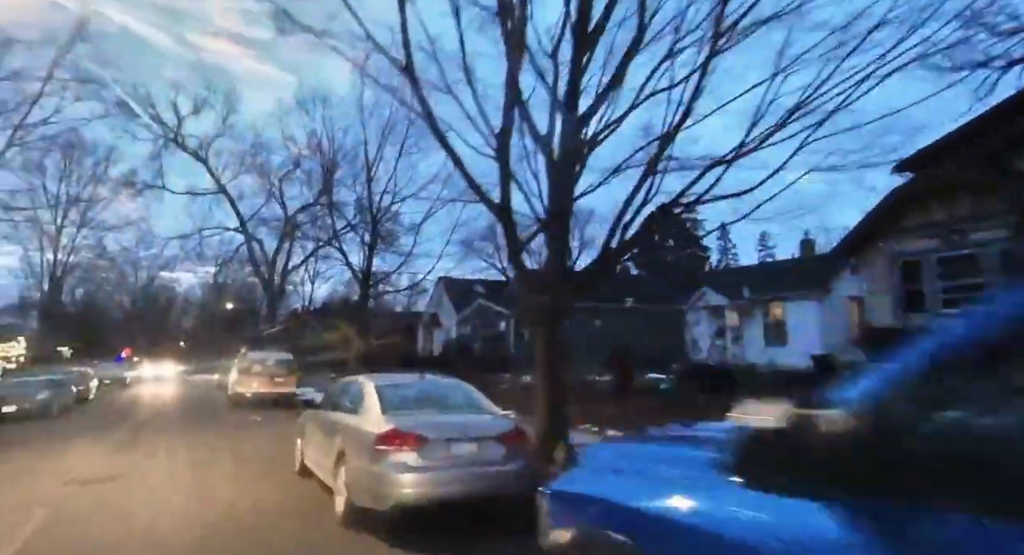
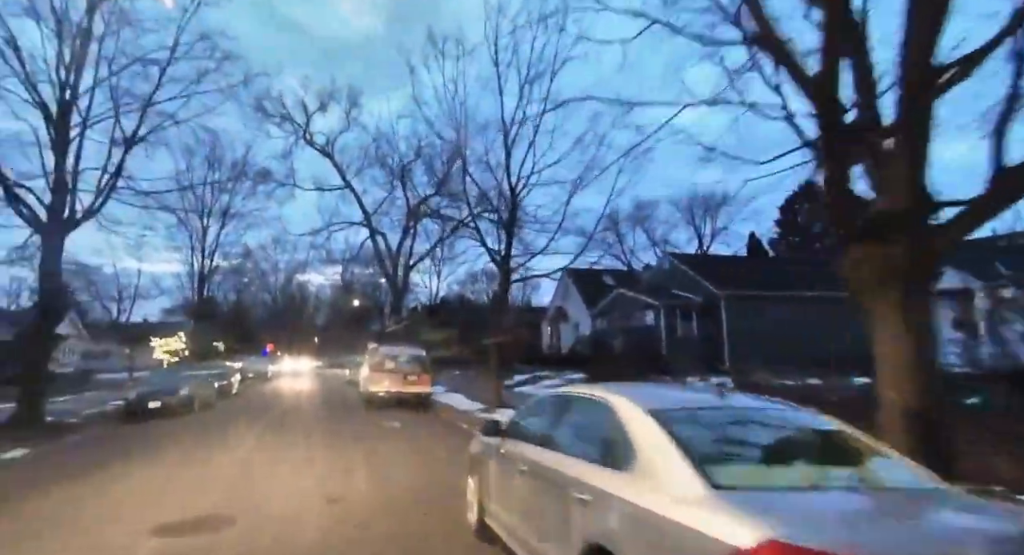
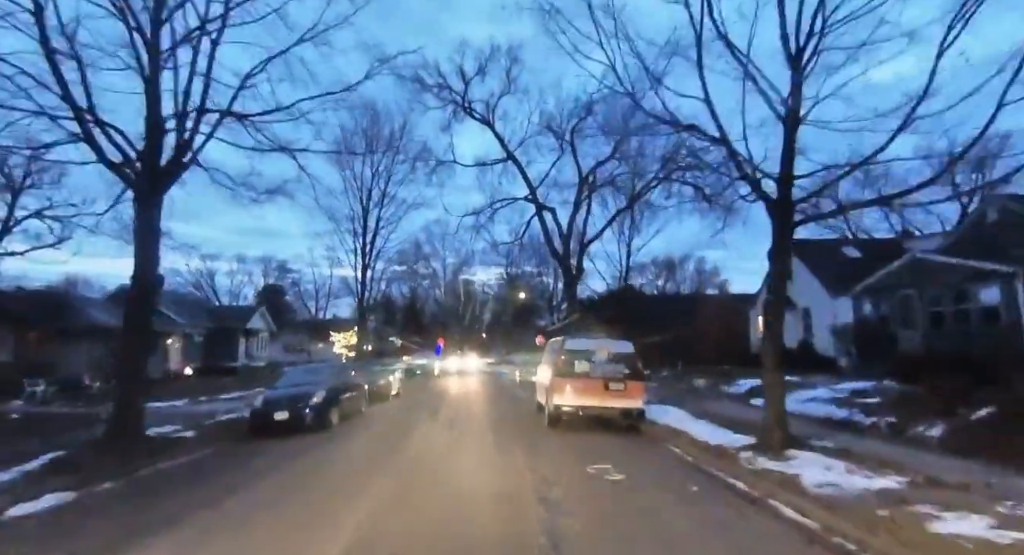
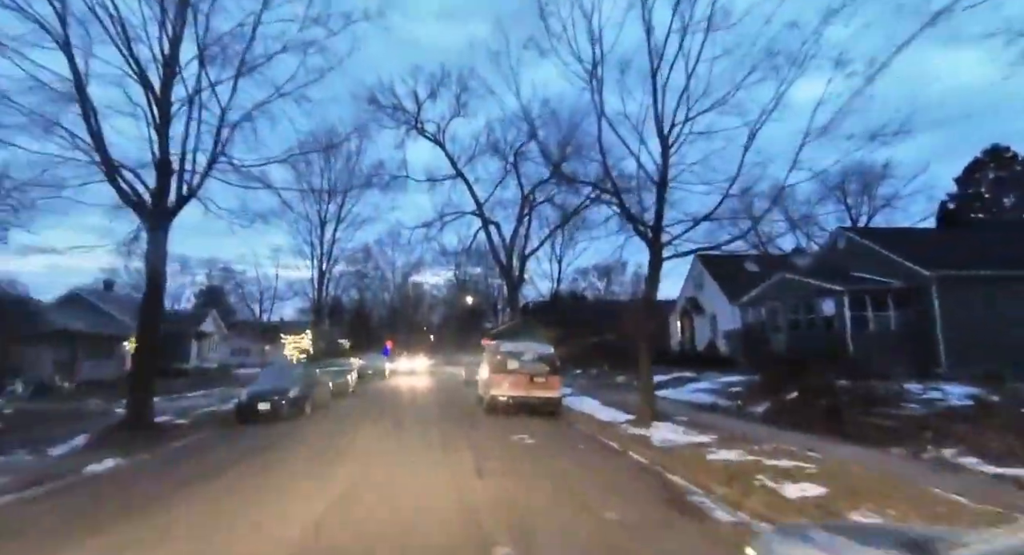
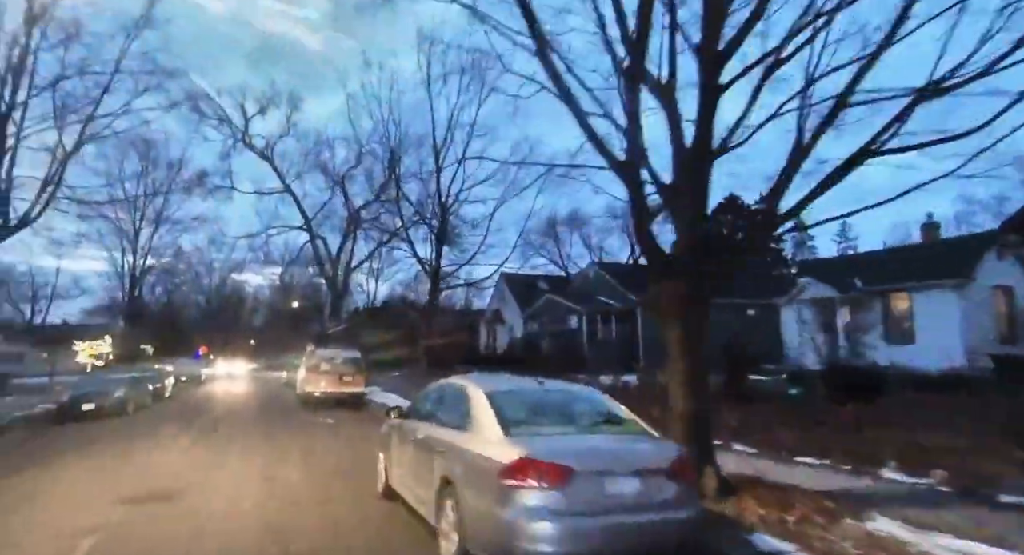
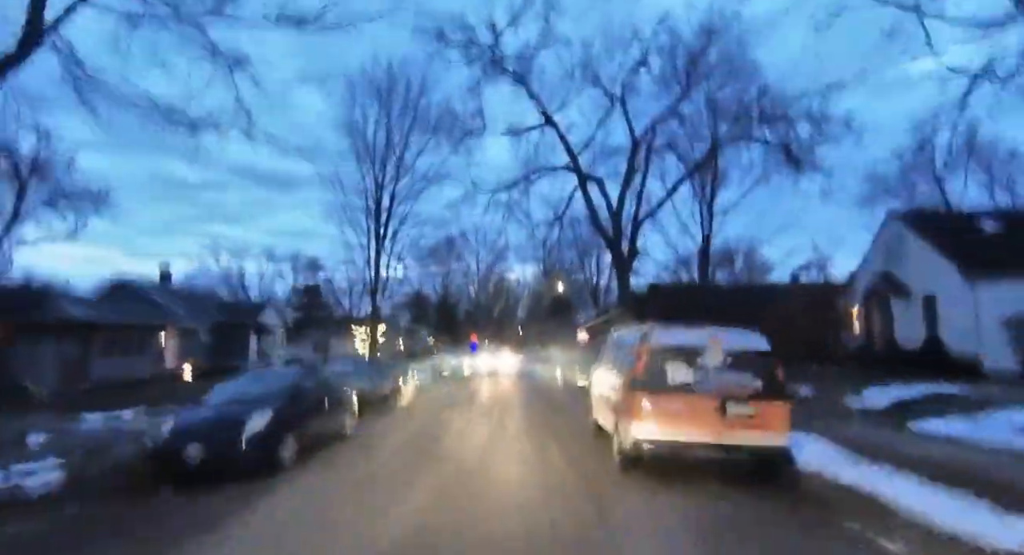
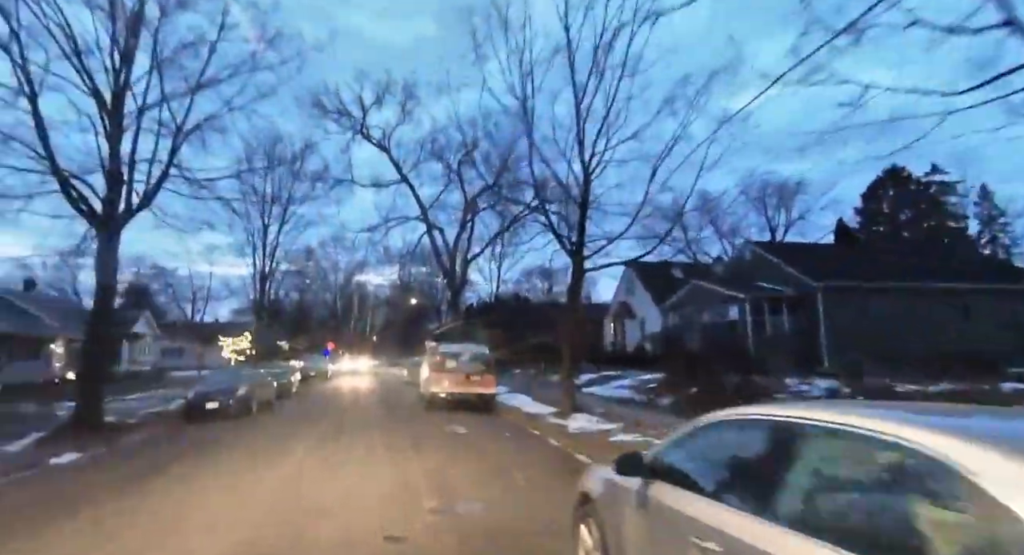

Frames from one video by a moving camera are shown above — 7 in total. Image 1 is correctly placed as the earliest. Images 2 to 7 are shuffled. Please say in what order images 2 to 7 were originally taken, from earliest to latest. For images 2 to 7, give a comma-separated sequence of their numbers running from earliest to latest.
5, 2, 7, 4, 3, 6
